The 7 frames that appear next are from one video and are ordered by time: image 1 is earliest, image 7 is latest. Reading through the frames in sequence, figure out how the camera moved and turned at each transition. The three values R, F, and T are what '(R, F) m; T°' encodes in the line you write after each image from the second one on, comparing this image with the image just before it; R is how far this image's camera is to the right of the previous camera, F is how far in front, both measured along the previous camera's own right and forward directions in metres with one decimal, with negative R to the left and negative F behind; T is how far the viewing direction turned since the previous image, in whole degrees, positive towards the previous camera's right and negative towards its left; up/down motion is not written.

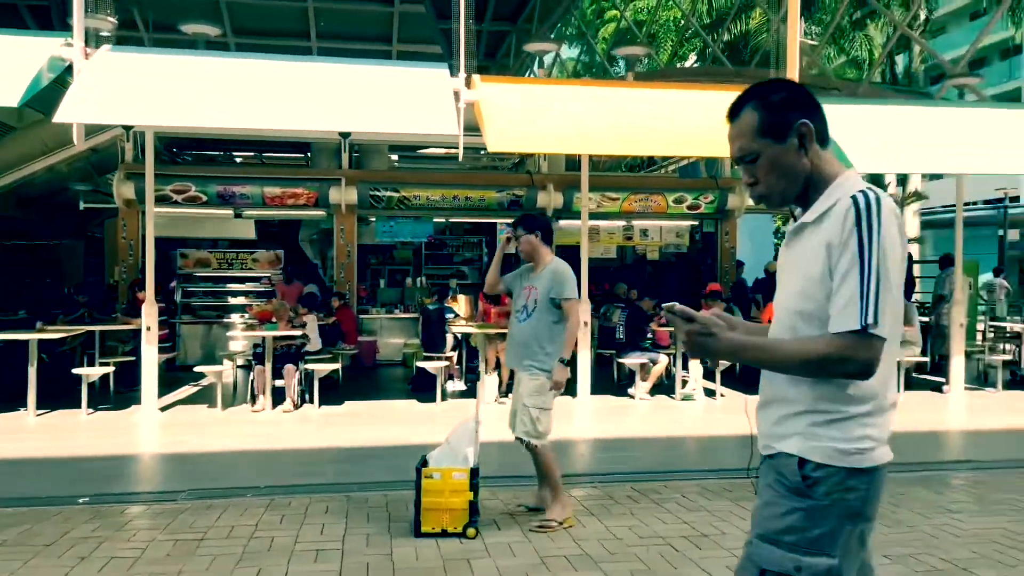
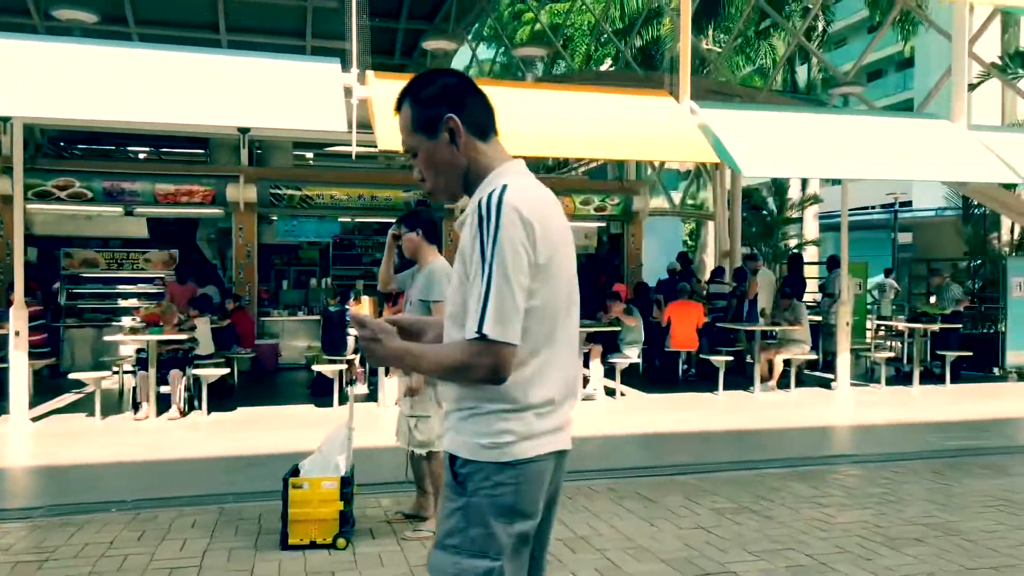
(+0.3, +0.1) m; +6°
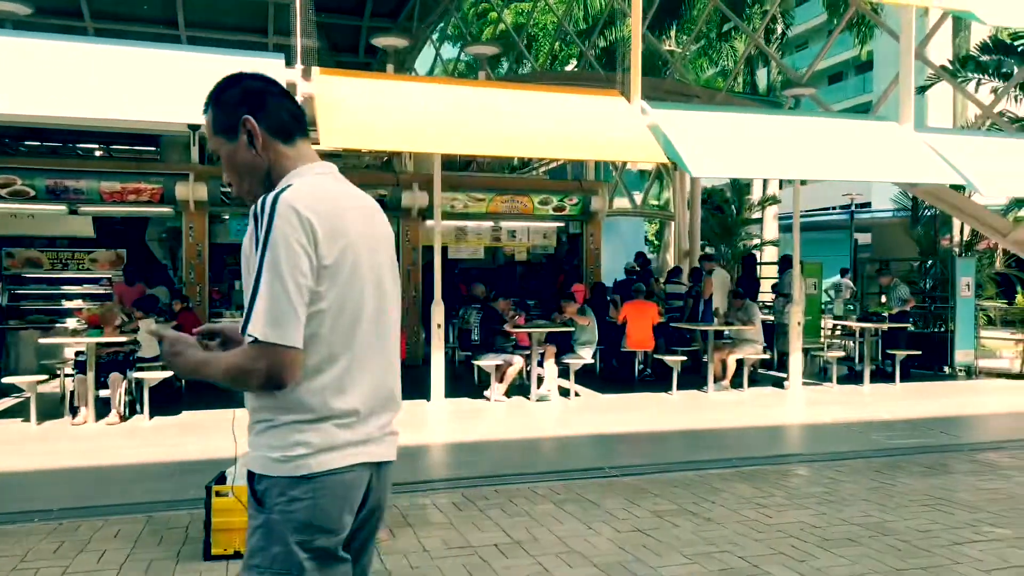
(+0.2, +0.1) m; +2°
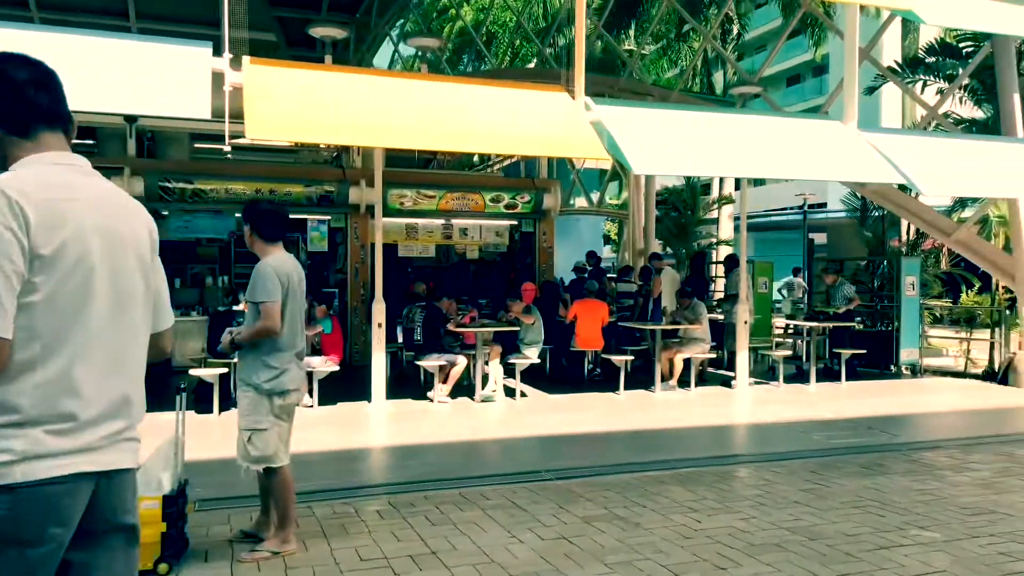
(+0.3, +0.2) m; +3°
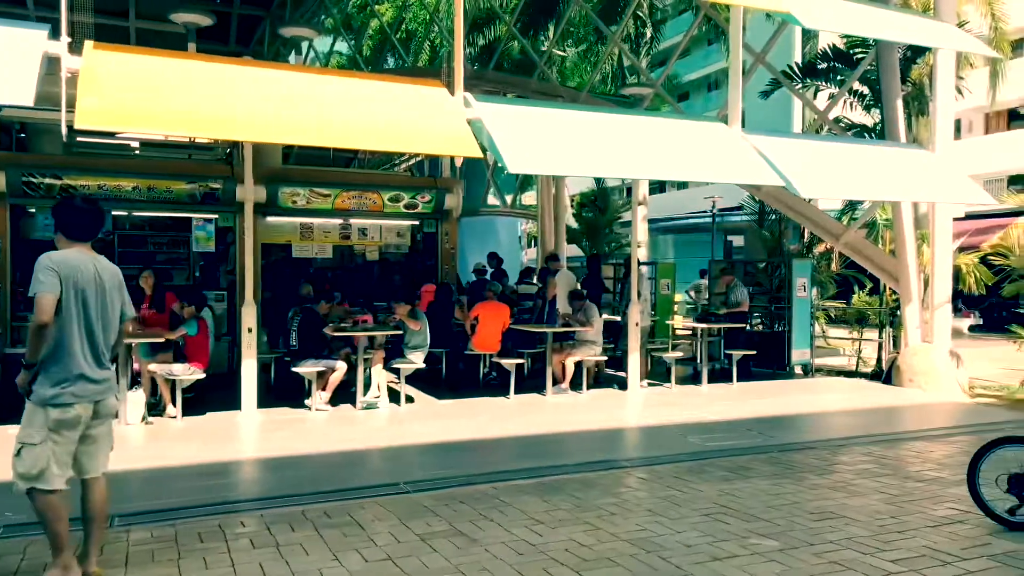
(+0.6, +0.3) m; +5°
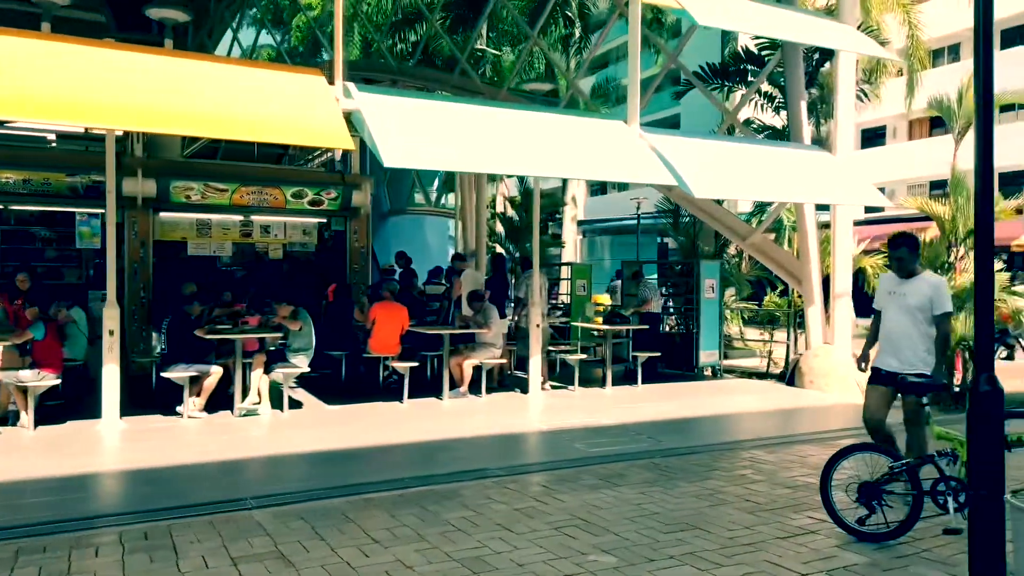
(+0.7, +0.3) m; +4°
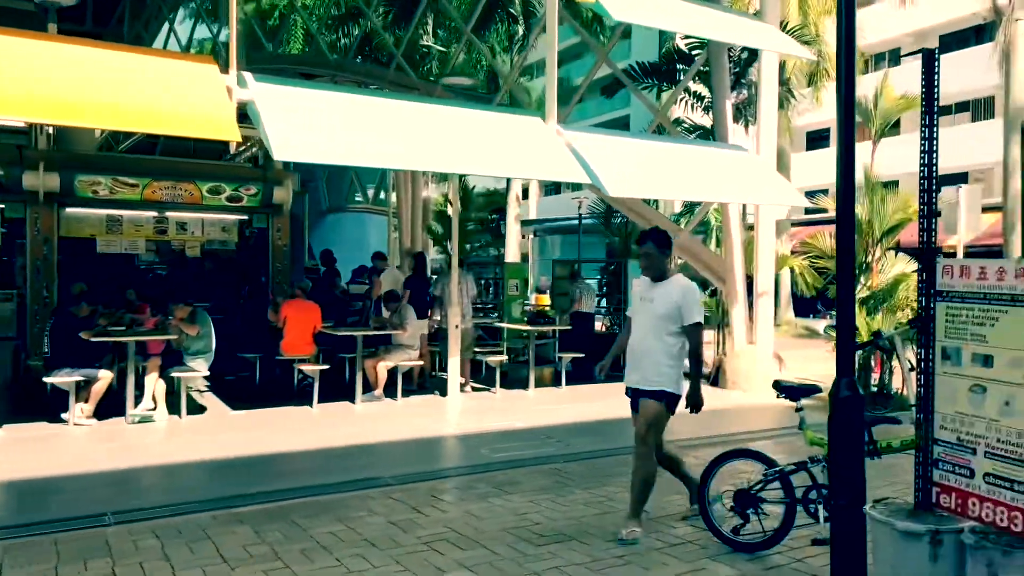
(+0.6, +0.2) m; +3°
